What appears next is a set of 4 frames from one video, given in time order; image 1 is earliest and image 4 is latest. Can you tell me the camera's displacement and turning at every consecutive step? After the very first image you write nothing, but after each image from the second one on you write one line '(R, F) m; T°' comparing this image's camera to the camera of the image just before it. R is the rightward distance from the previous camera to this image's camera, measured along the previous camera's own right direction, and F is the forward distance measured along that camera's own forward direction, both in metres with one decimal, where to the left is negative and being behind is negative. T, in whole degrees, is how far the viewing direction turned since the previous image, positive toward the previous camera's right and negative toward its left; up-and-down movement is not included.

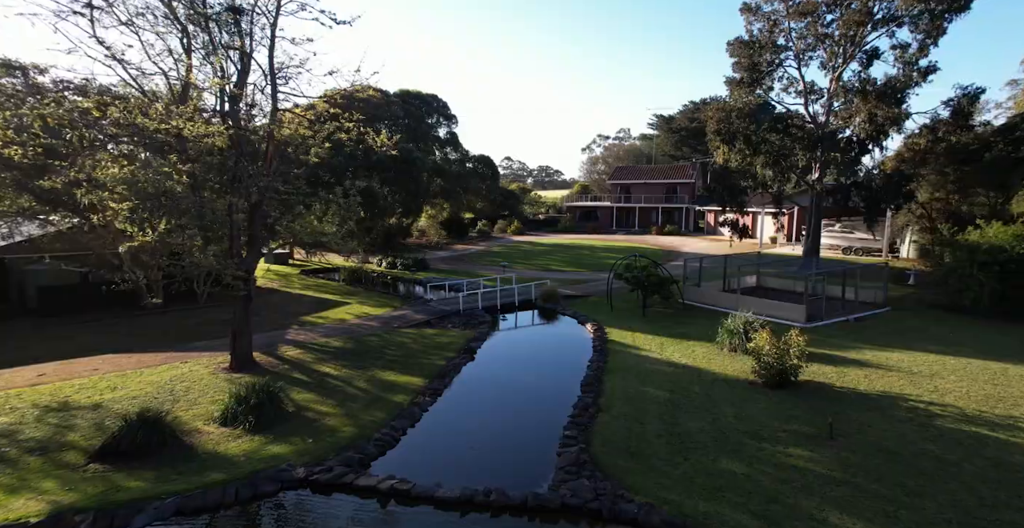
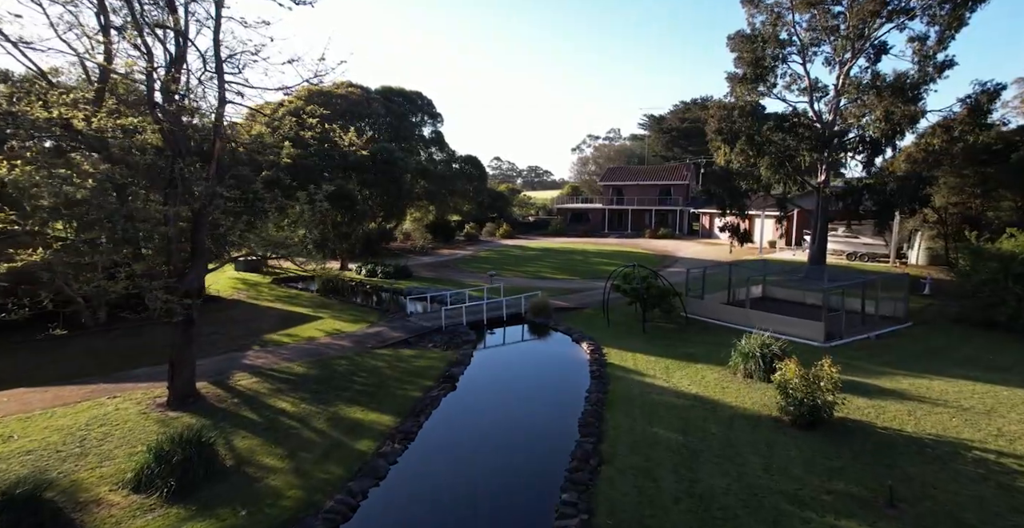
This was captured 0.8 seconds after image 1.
(+0.1, +1.7) m; +1°
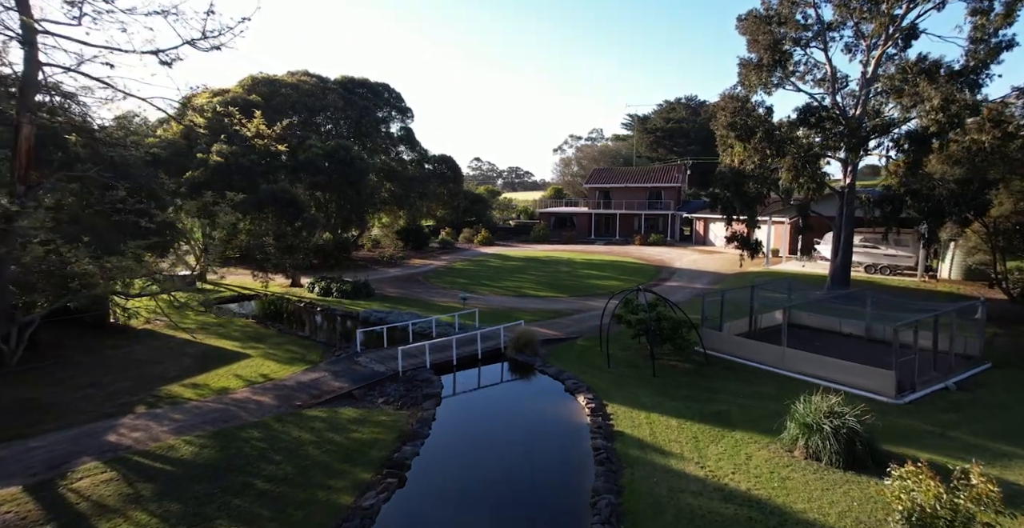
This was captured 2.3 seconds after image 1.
(+0.1, +3.6) m; +2°
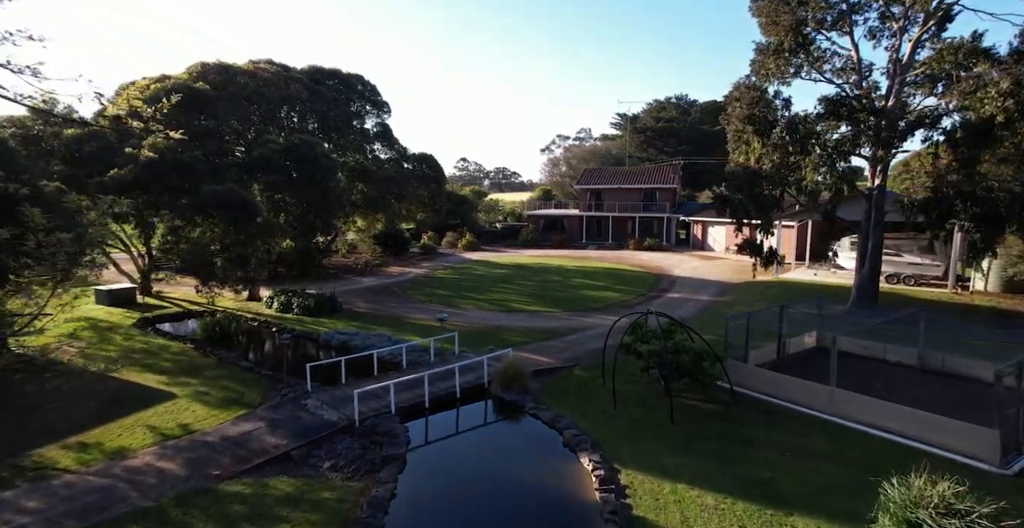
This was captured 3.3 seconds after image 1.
(0.0, +2.6) m; +1°
